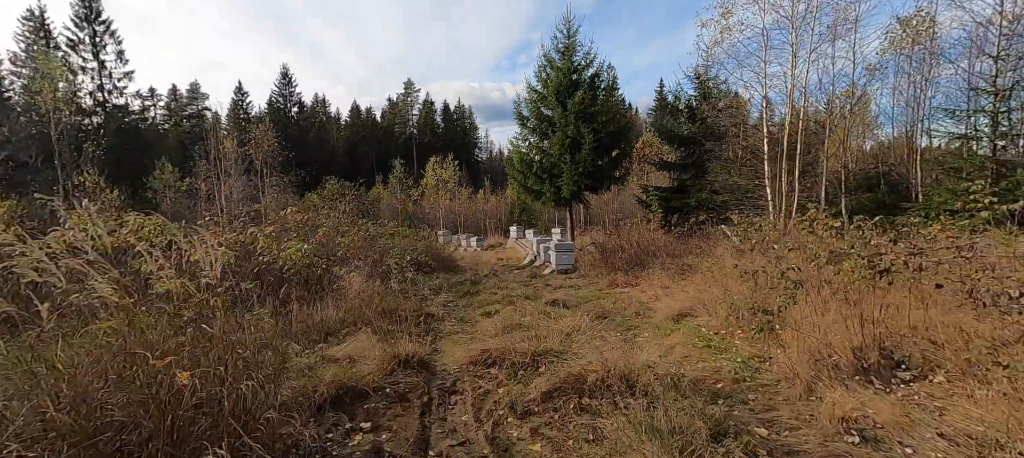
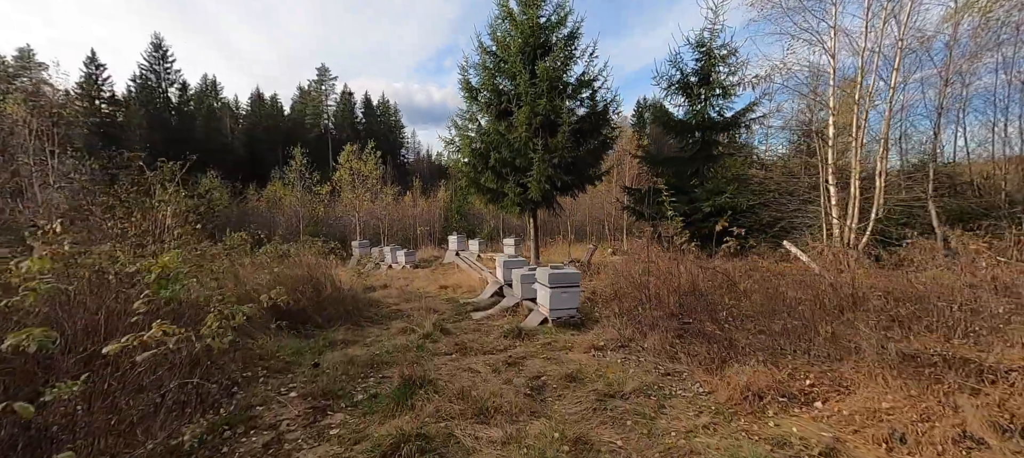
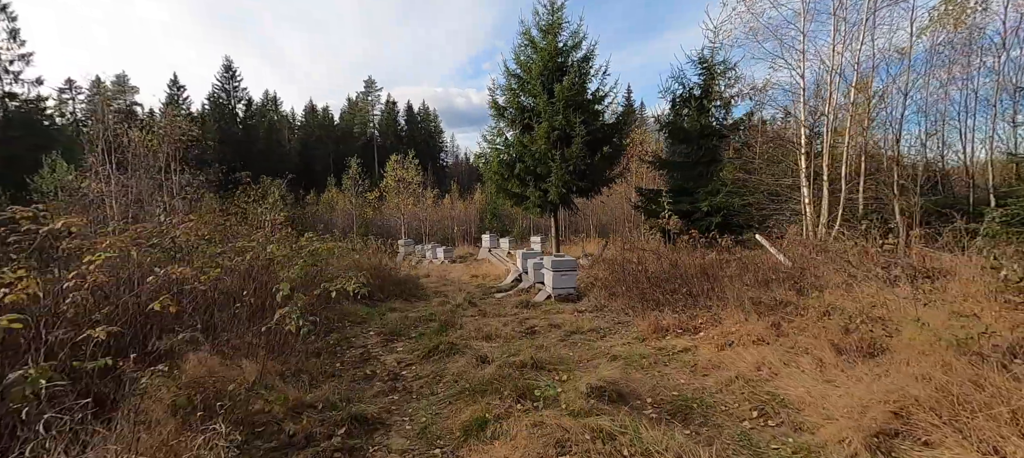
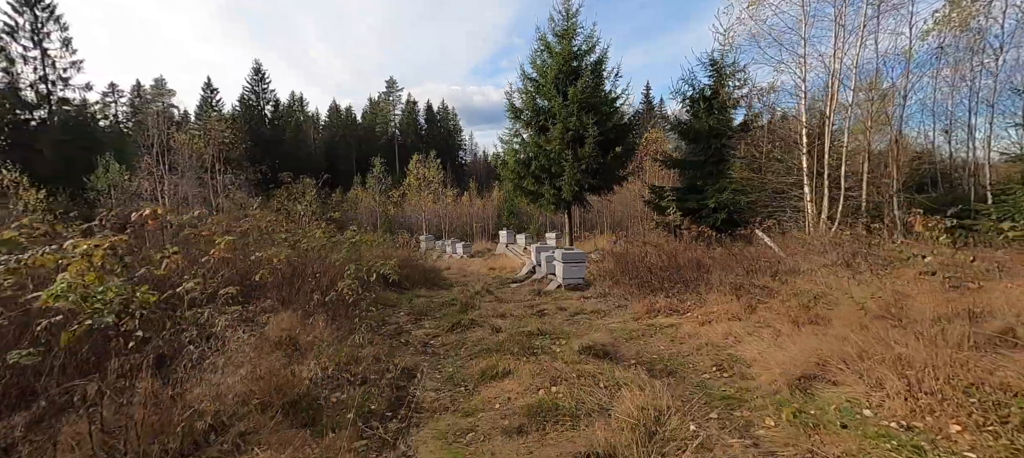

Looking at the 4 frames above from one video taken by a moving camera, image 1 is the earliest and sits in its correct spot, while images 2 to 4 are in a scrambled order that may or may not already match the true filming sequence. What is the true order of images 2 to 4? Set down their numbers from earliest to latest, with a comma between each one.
4, 3, 2
